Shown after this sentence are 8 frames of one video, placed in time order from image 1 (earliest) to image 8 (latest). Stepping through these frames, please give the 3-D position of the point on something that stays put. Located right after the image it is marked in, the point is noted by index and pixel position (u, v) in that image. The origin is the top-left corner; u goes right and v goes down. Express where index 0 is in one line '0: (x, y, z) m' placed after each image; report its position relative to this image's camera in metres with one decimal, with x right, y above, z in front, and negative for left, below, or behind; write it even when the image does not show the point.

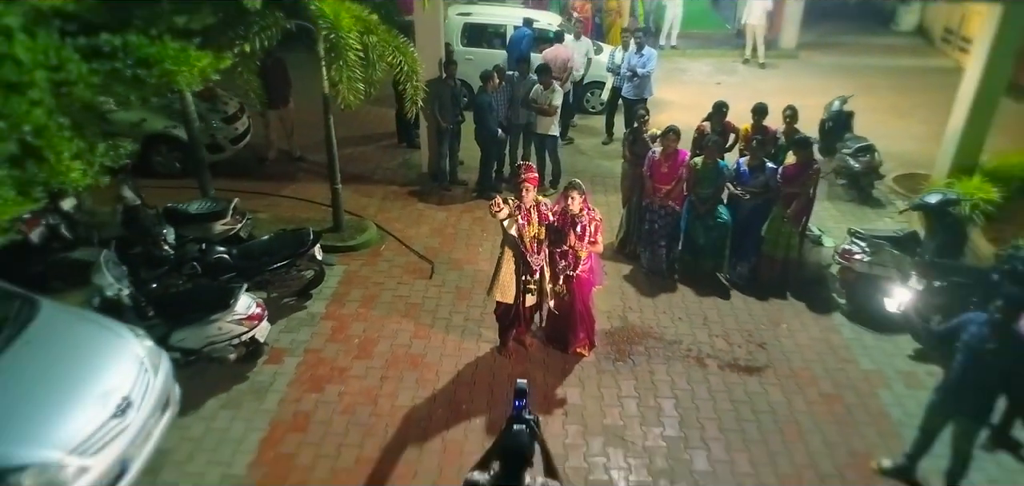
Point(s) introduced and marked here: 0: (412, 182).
0: (-0.8, +0.5, +7.1) m
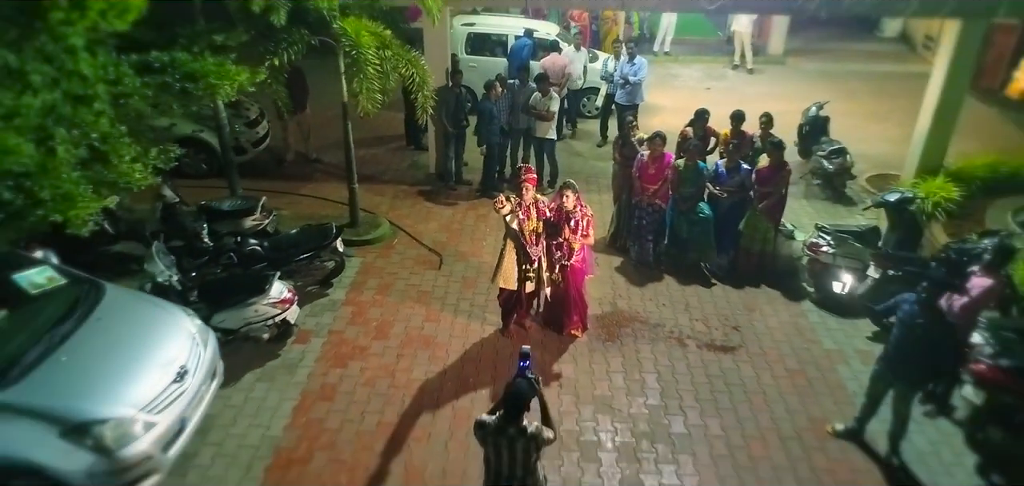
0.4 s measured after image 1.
0: (-0.8, +0.6, +7.7) m
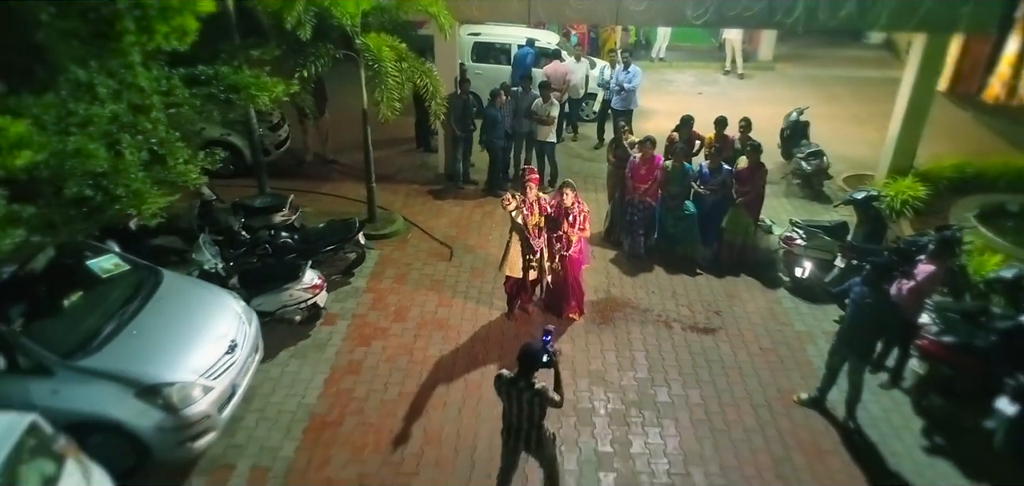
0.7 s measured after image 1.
0: (-0.8, +0.6, +8.3) m
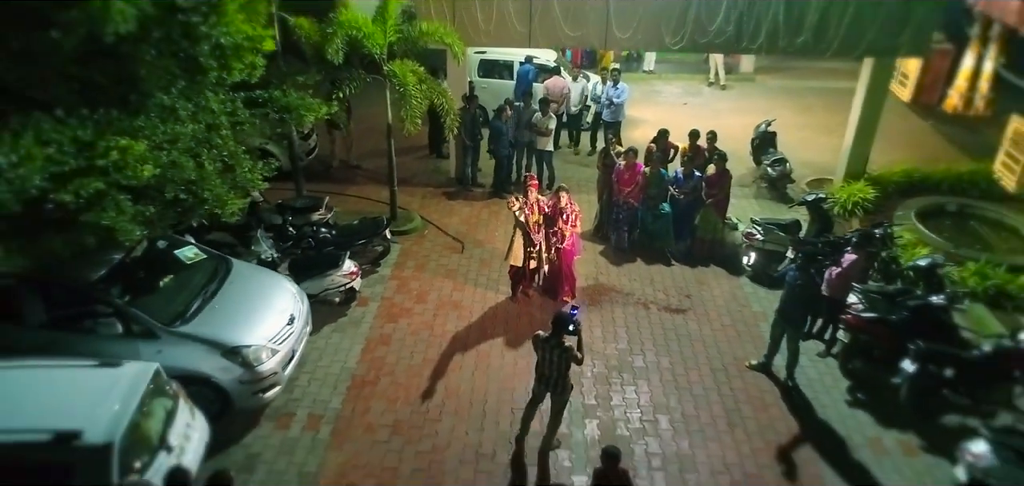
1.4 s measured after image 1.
0: (-0.8, +0.7, +9.4) m
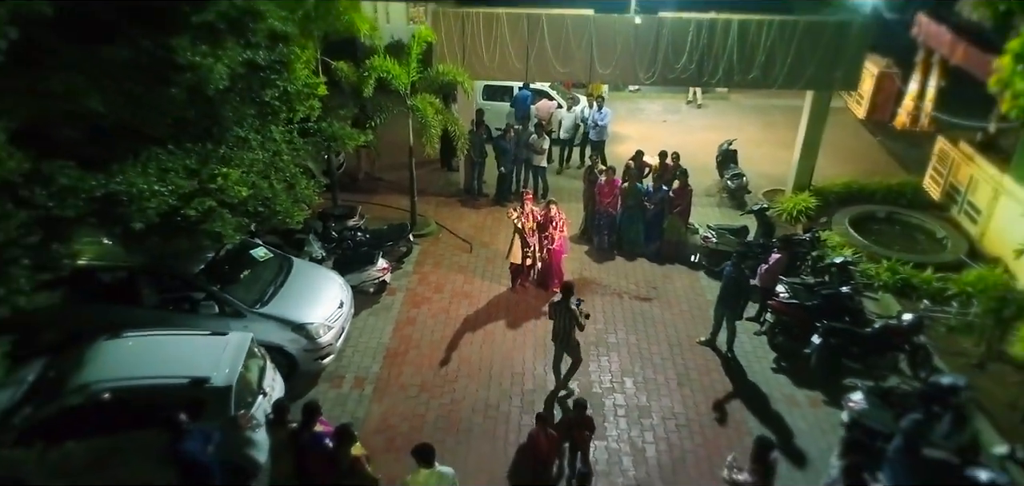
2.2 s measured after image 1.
0: (-0.8, +0.6, +11.0) m
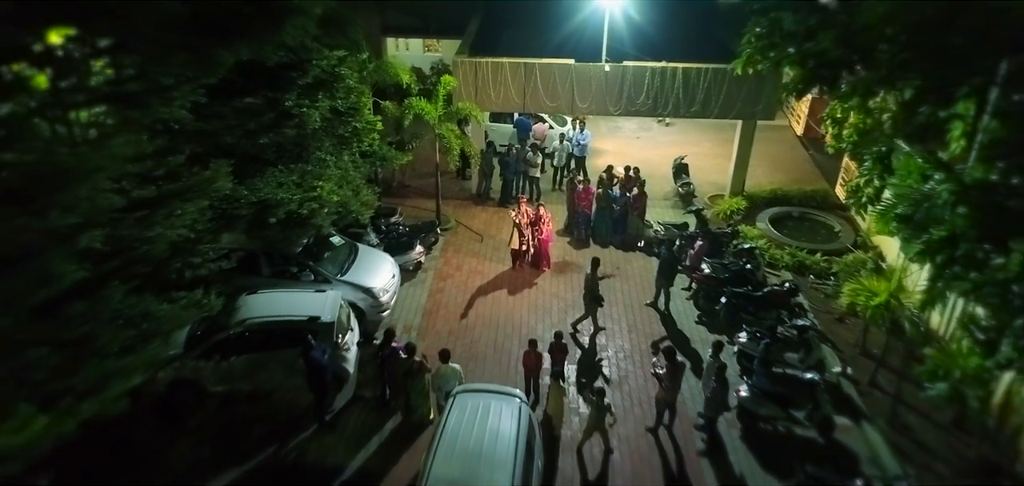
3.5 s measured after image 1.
0: (-0.7, +0.8, +14.1) m
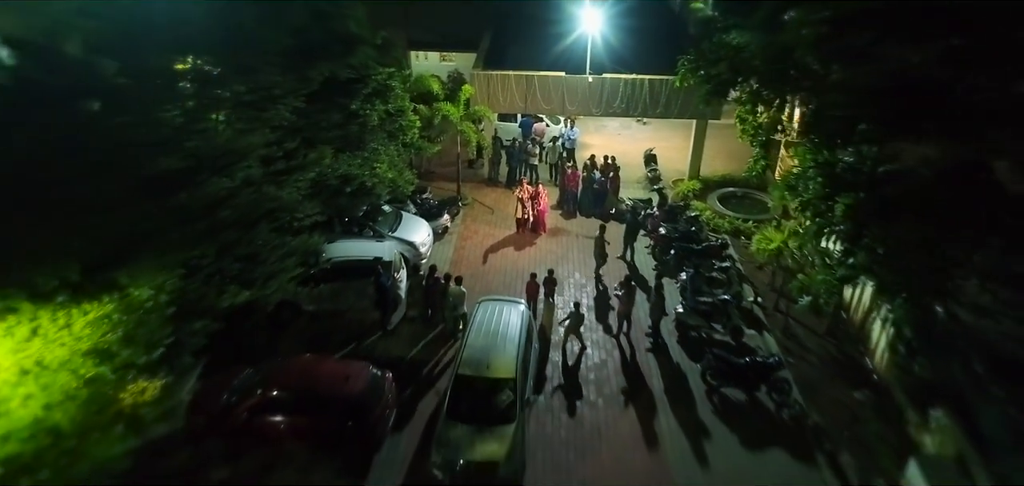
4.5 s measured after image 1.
0: (-0.7, +1.3, +17.8) m
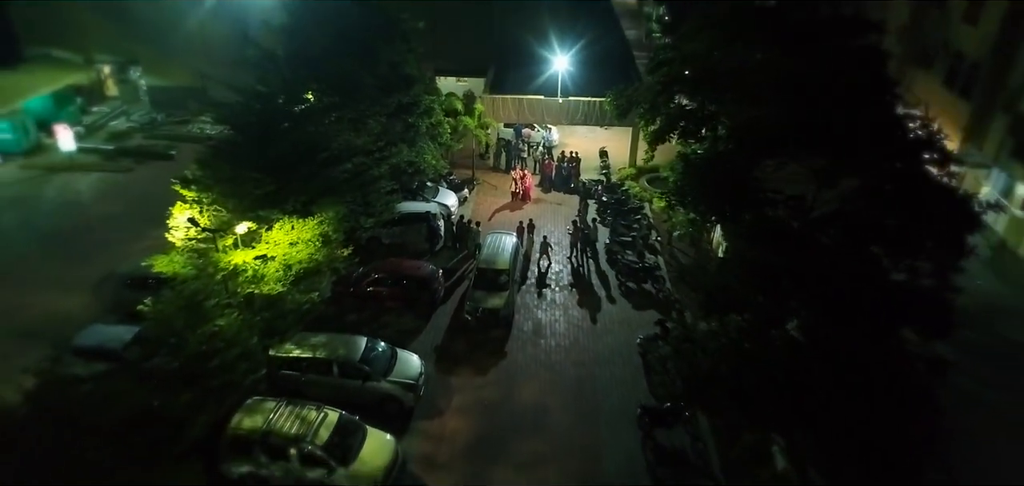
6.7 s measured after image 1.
0: (-0.7, +2.3, +26.0) m
